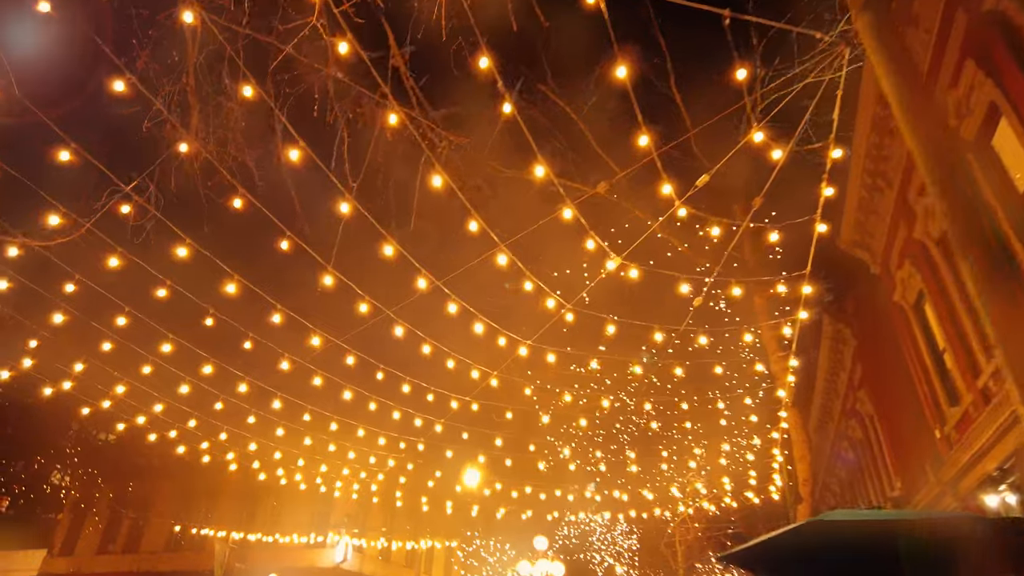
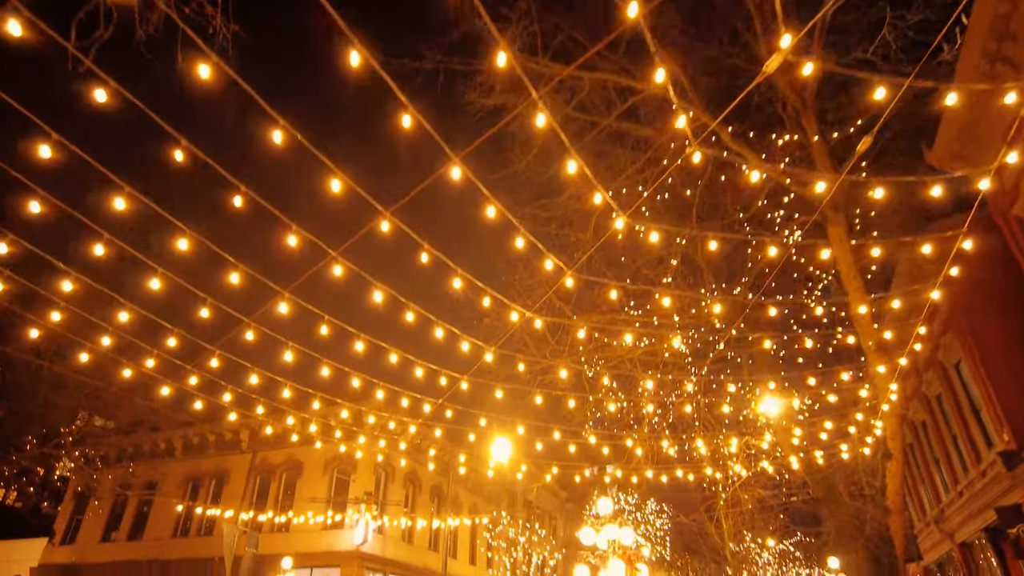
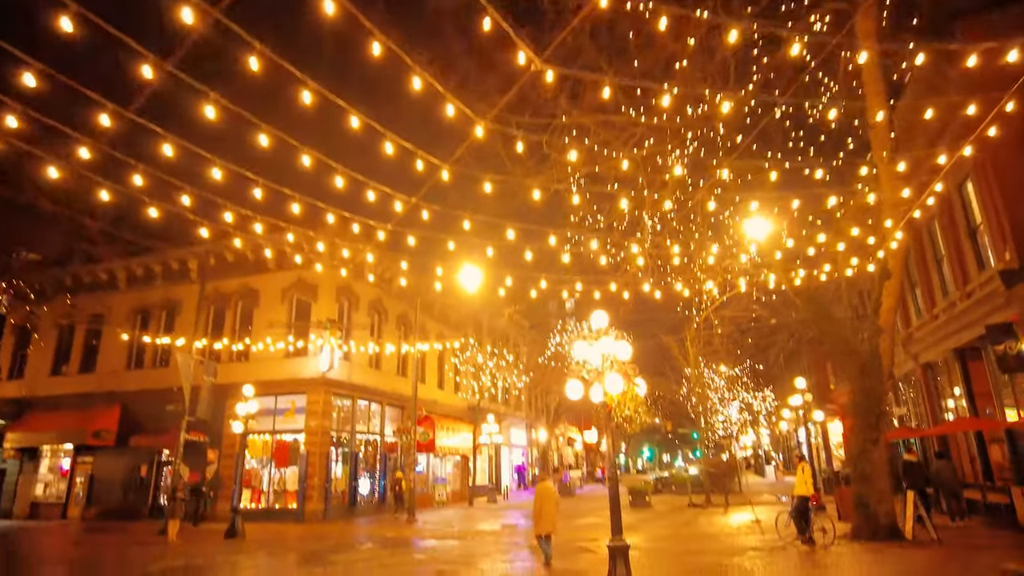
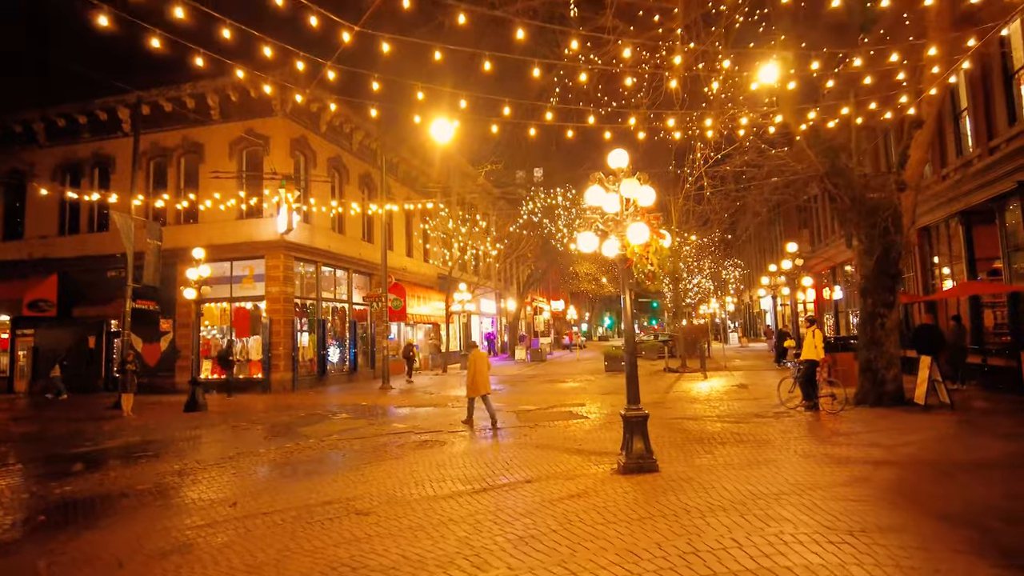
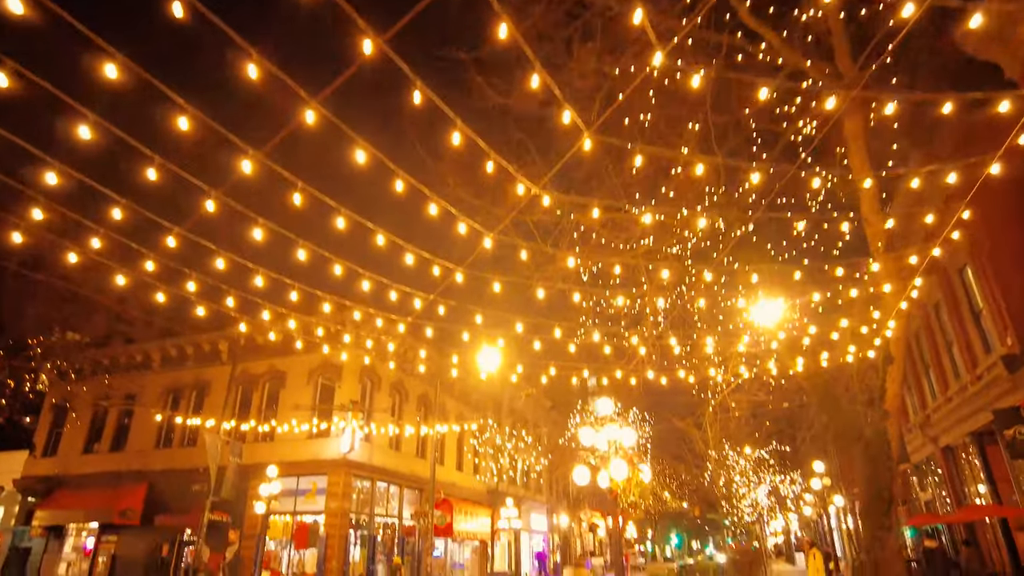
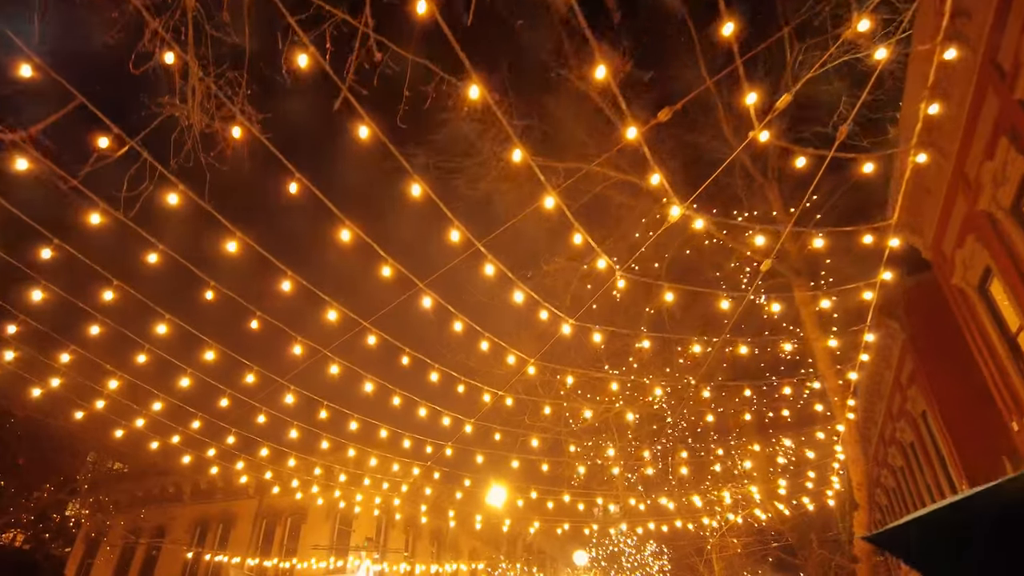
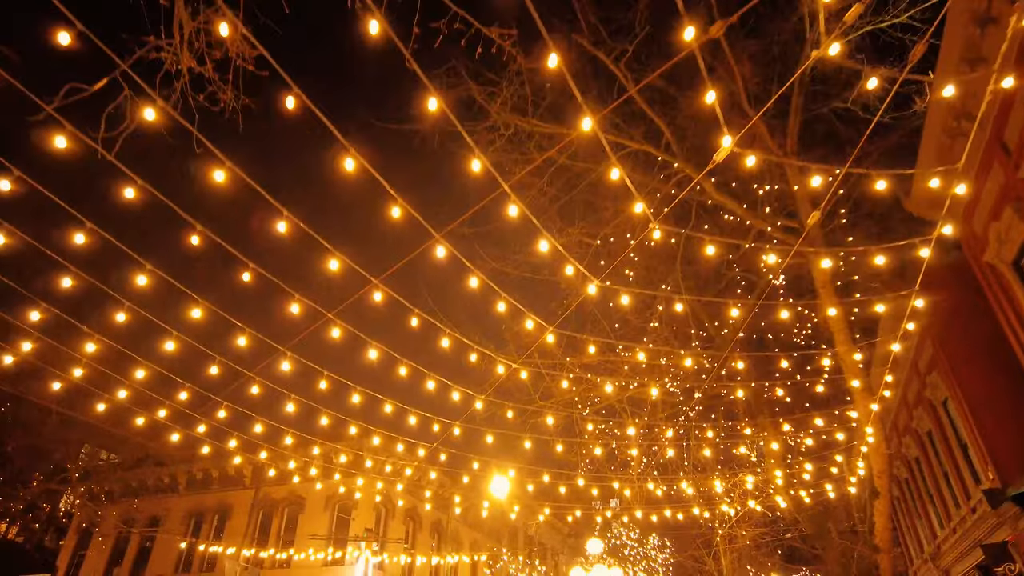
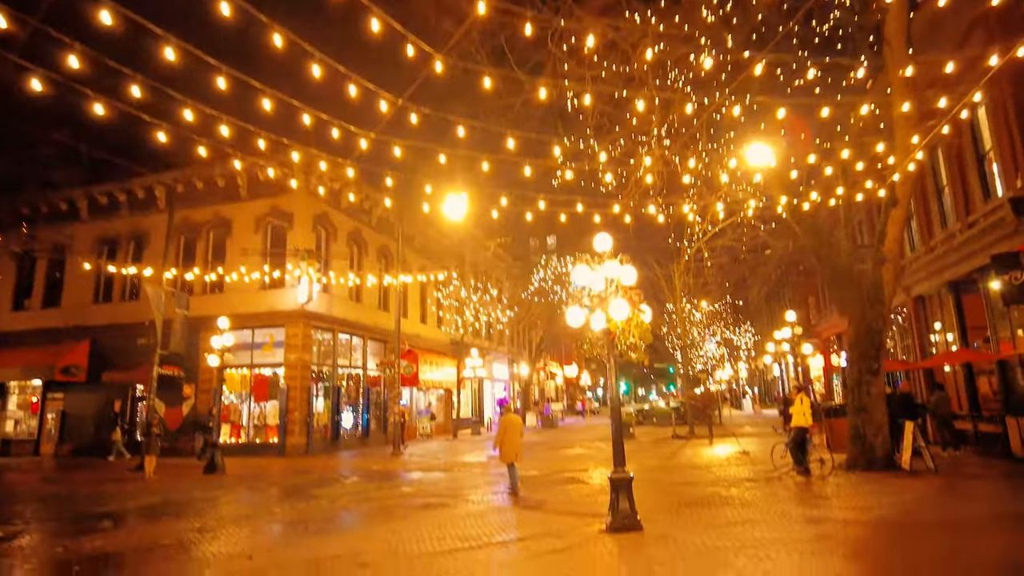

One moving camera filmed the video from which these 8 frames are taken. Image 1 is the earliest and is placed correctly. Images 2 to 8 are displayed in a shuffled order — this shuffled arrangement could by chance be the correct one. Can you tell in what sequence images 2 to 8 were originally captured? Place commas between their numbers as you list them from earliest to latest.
6, 7, 2, 5, 3, 8, 4
